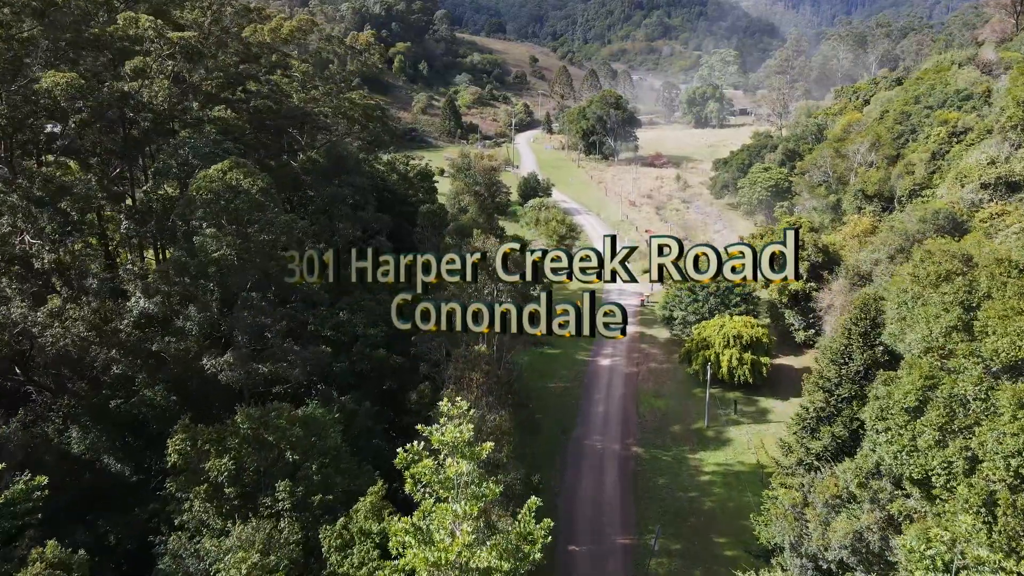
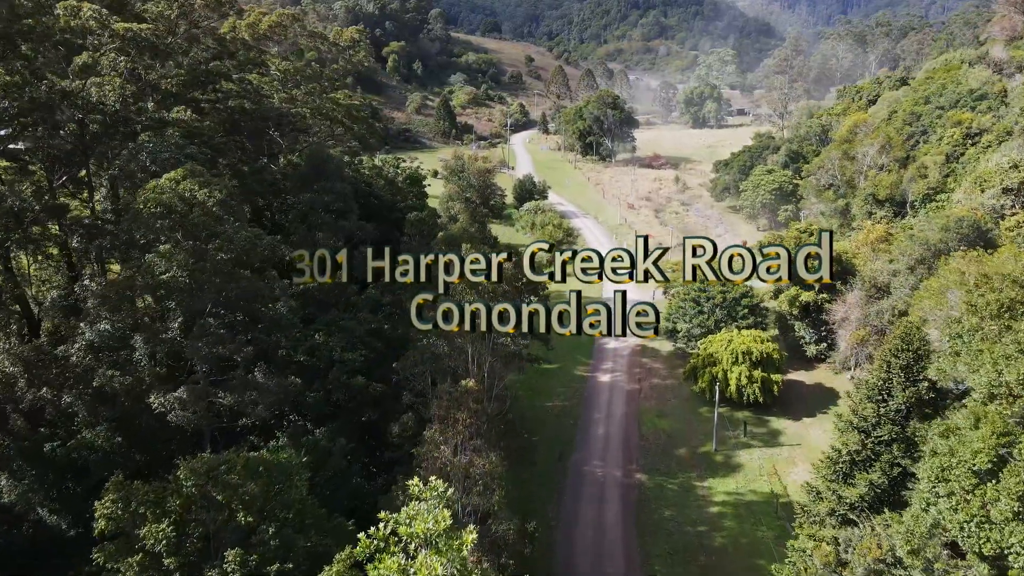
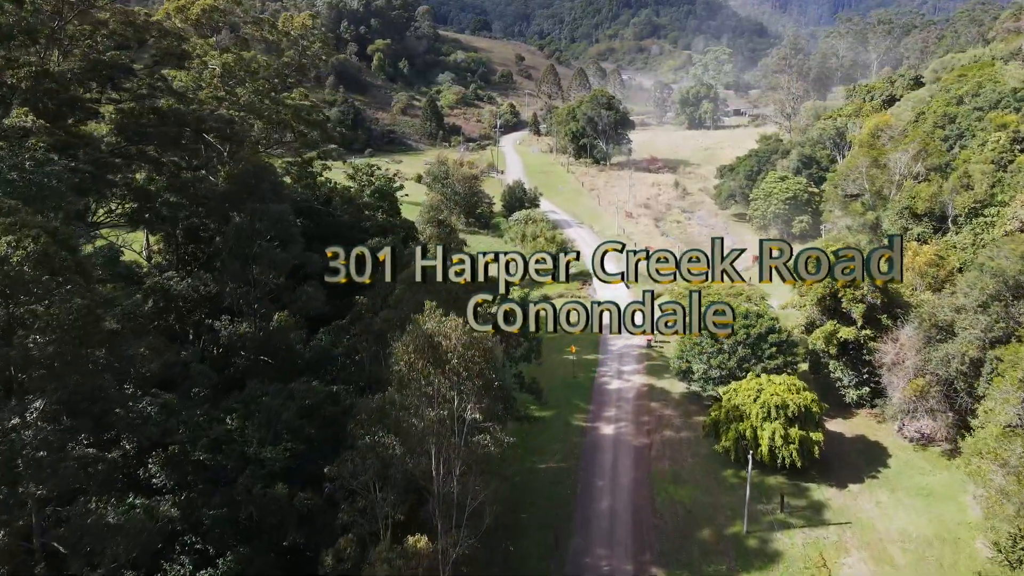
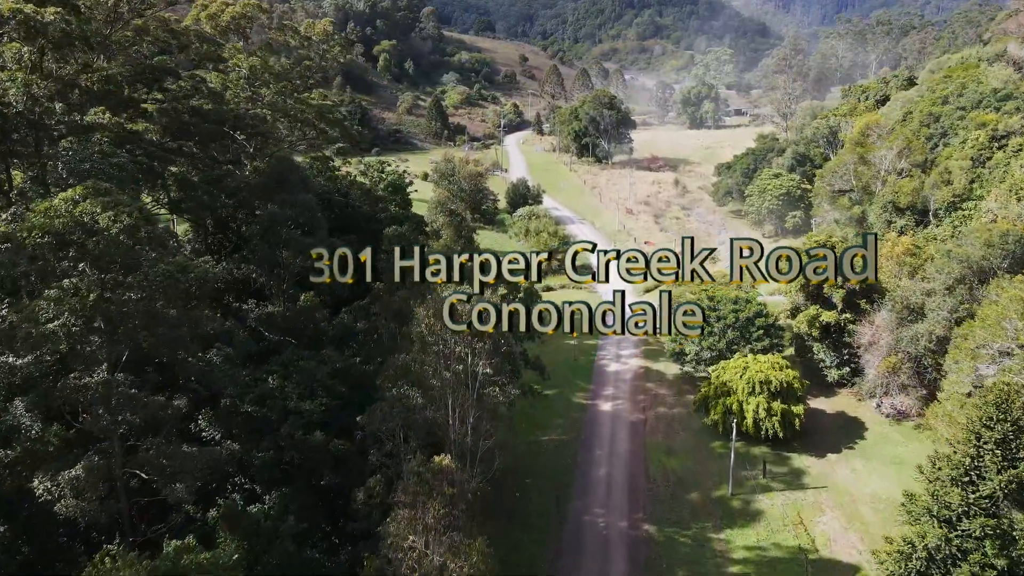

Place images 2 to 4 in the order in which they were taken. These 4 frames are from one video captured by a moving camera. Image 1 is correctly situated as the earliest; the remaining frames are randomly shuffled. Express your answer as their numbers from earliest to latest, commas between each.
2, 4, 3
